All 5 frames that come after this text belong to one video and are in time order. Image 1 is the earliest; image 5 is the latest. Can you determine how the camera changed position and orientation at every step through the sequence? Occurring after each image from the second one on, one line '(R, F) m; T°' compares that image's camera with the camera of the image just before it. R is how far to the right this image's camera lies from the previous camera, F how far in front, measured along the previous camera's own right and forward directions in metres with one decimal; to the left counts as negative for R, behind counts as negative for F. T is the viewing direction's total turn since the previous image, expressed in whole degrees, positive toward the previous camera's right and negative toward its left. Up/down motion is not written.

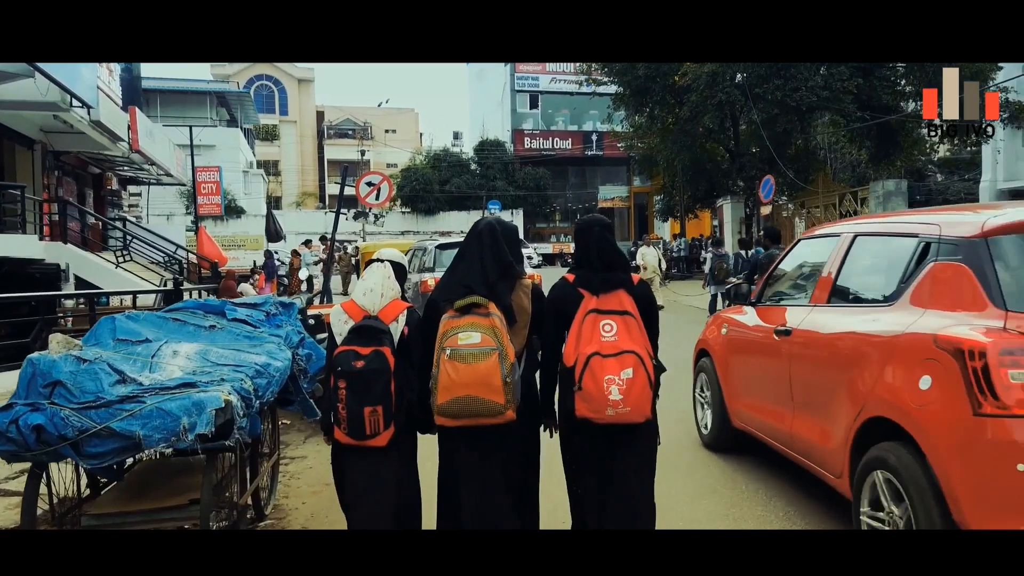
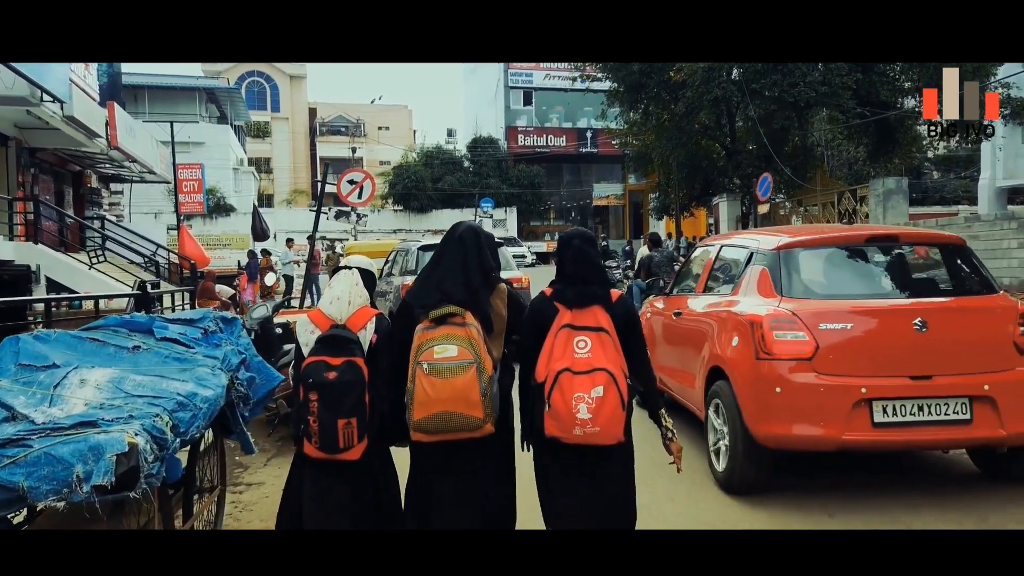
(+0.1, +0.4) m; 0°
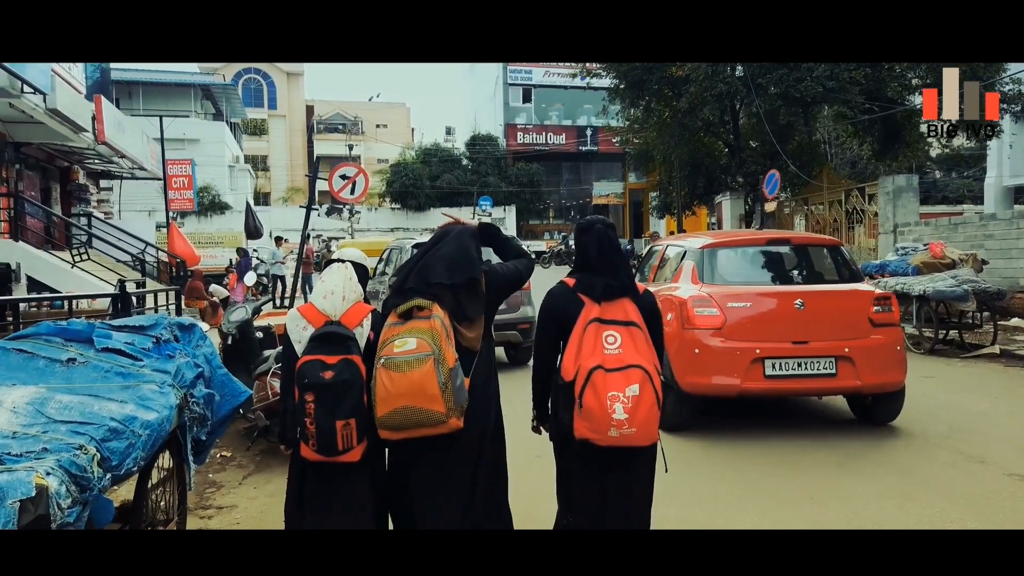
(0.0, +0.4) m; 0°
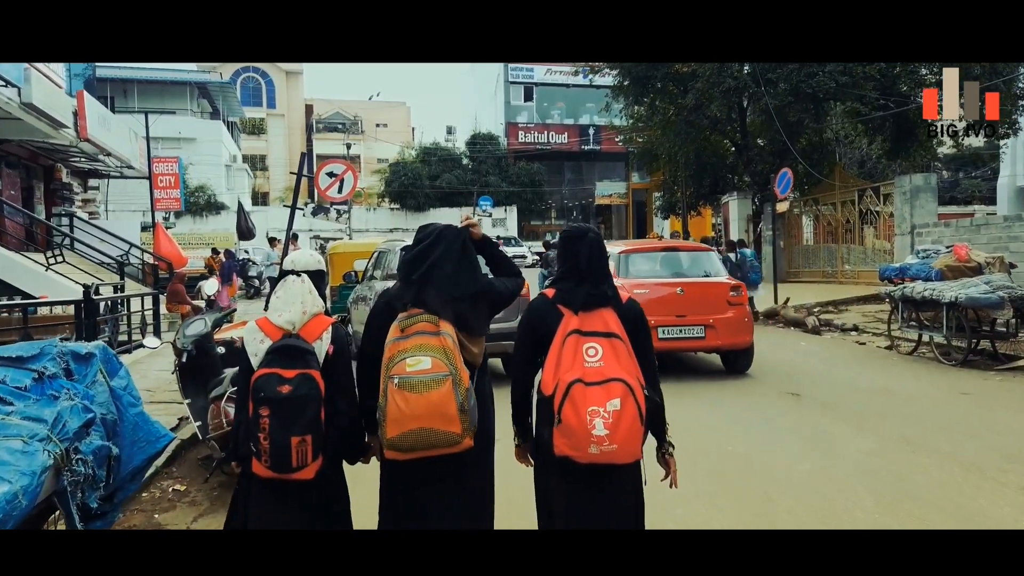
(0.0, +0.6) m; 0°
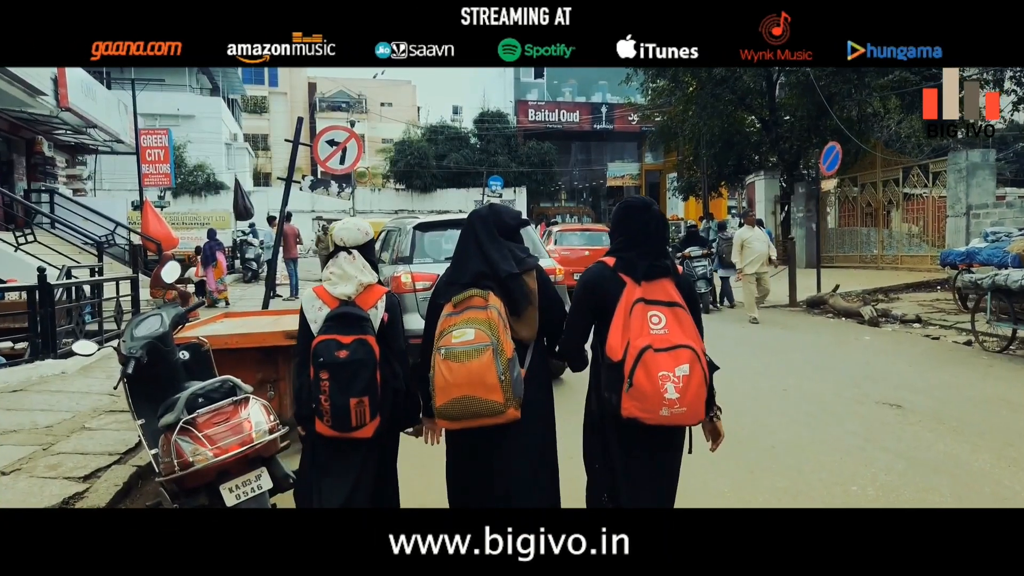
(-0.2, +1.1) m; 0°
